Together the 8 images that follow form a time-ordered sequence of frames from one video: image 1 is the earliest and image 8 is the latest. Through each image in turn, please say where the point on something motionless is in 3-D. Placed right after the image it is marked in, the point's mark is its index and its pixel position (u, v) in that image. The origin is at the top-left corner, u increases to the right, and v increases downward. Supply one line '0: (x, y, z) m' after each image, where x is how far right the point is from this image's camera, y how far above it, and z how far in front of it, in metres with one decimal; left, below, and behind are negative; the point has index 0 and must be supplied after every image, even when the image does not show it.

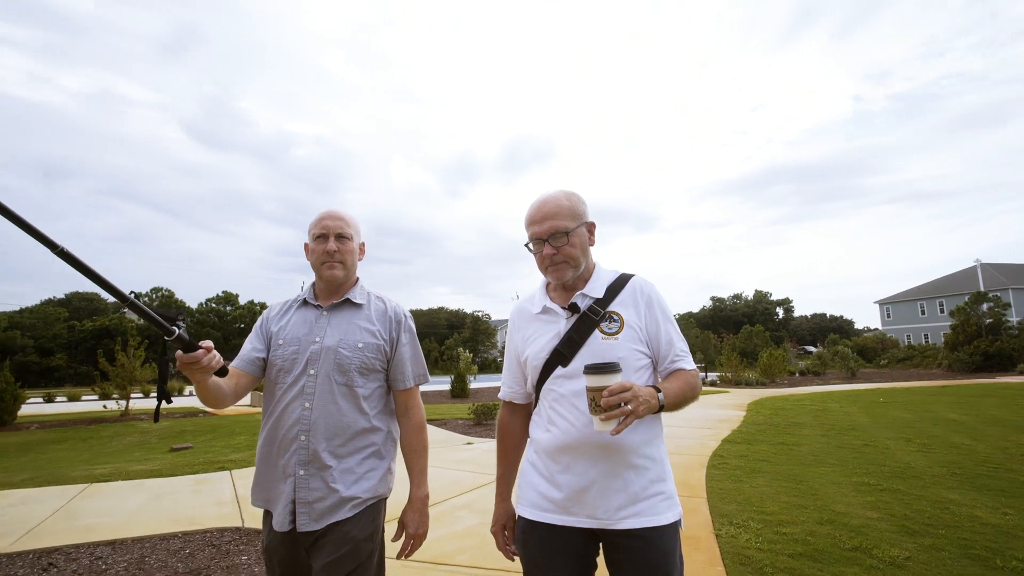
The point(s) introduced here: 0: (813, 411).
0: (+5.9, -2.4, +10.1) m
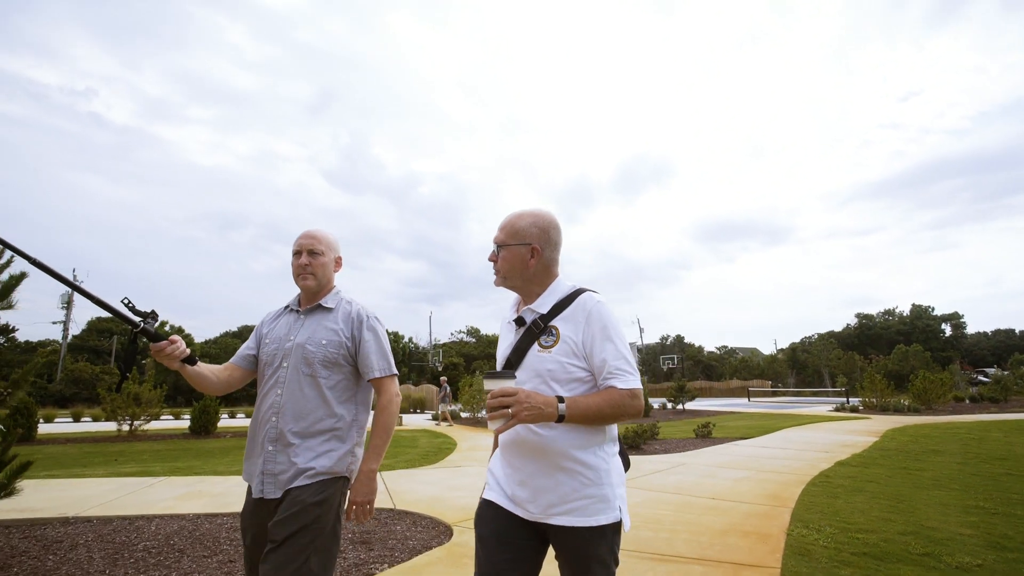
0: (+8.0, -2.7, +9.1) m
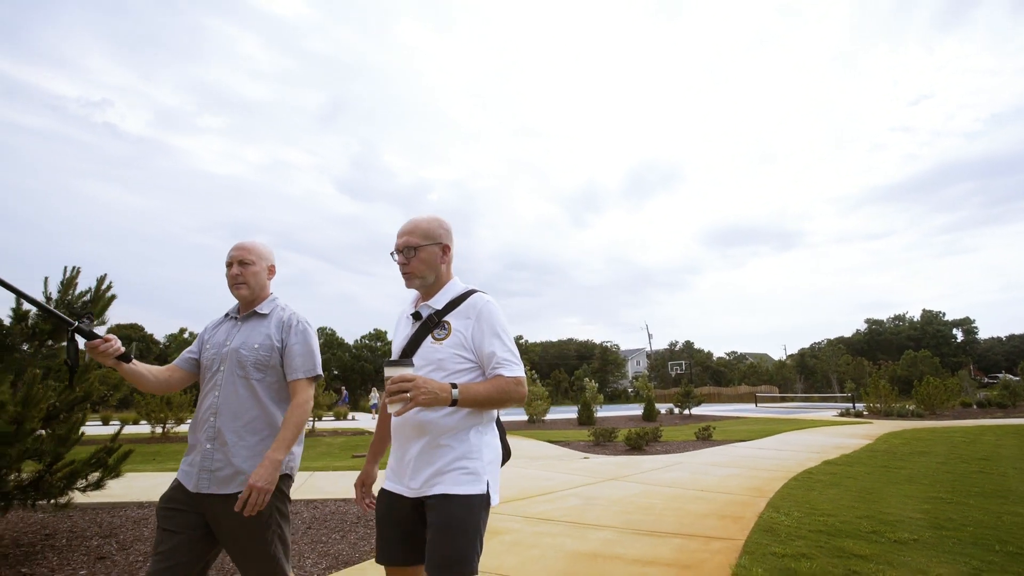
0: (+8.2, -2.9, +9.5) m
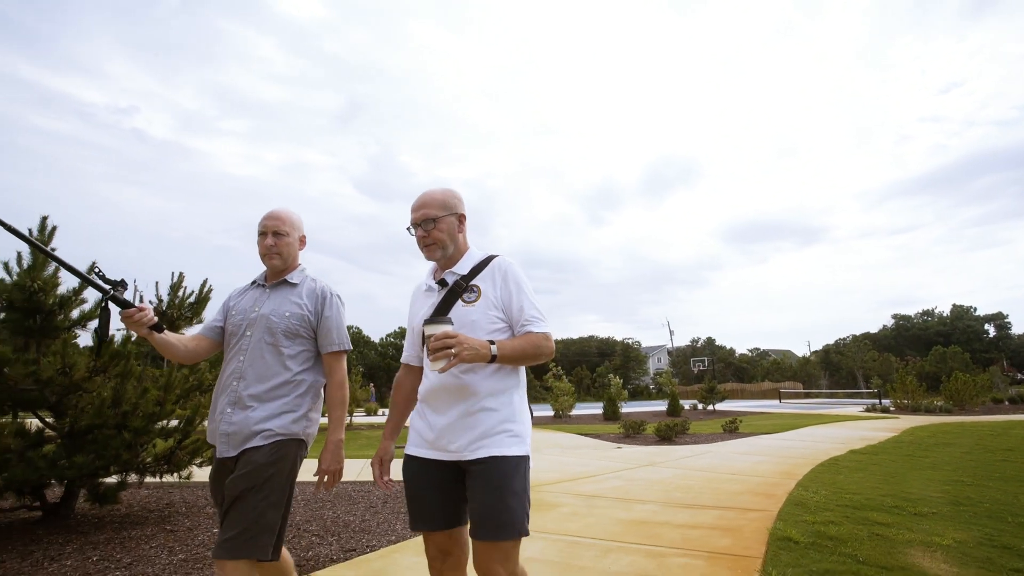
0: (+8.8, -2.8, +9.6) m
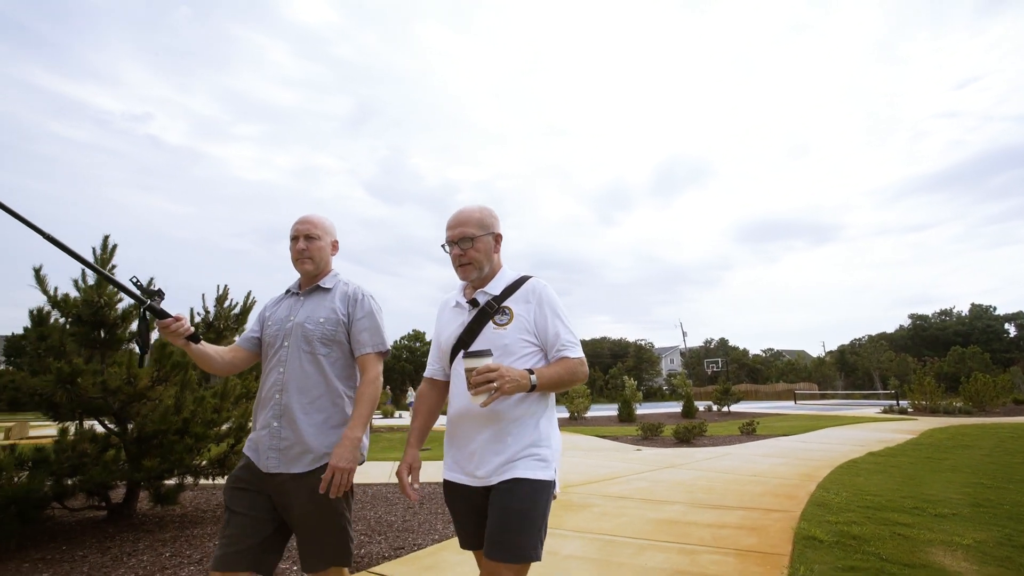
0: (+9.2, -2.8, +9.6) m
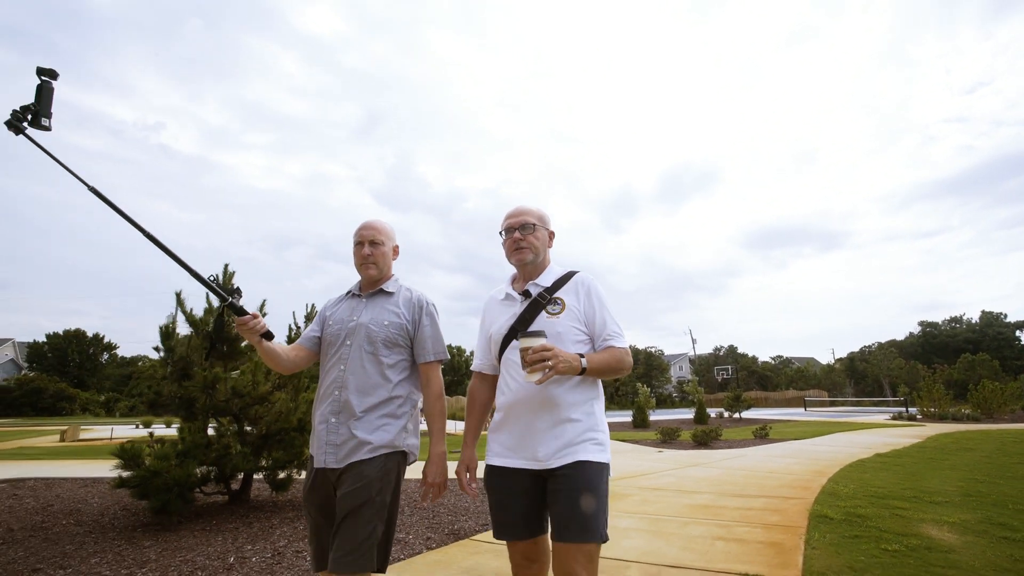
0: (+9.7, -3.0, +10.1) m
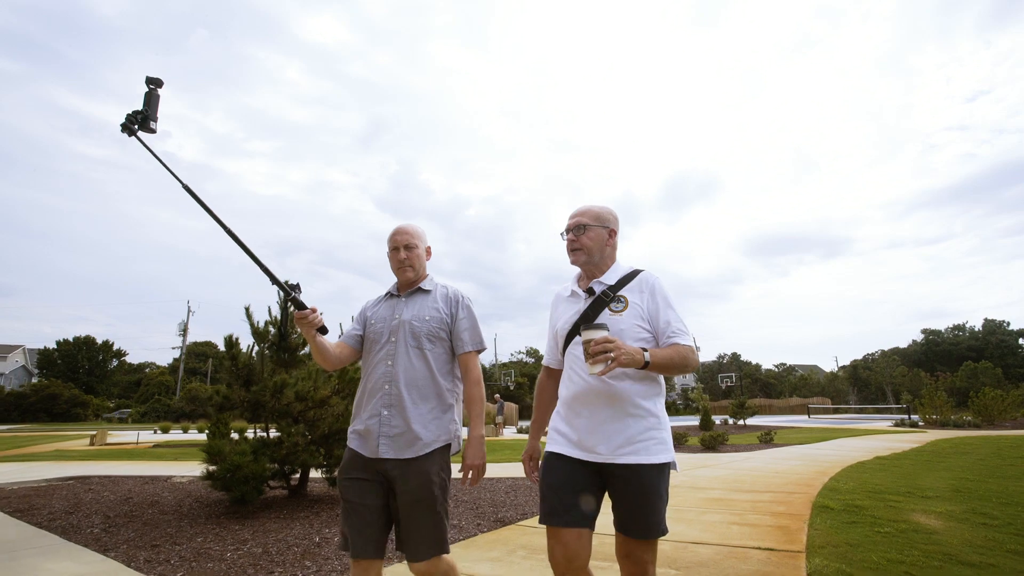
0: (+10.0, -3.3, +10.5) m
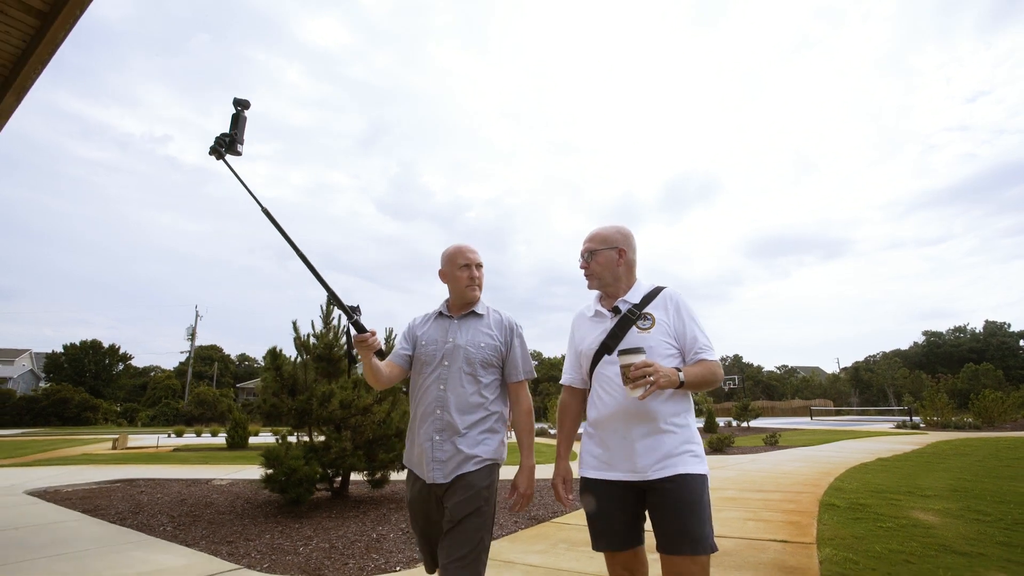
0: (+10.3, -3.4, +10.8) m
